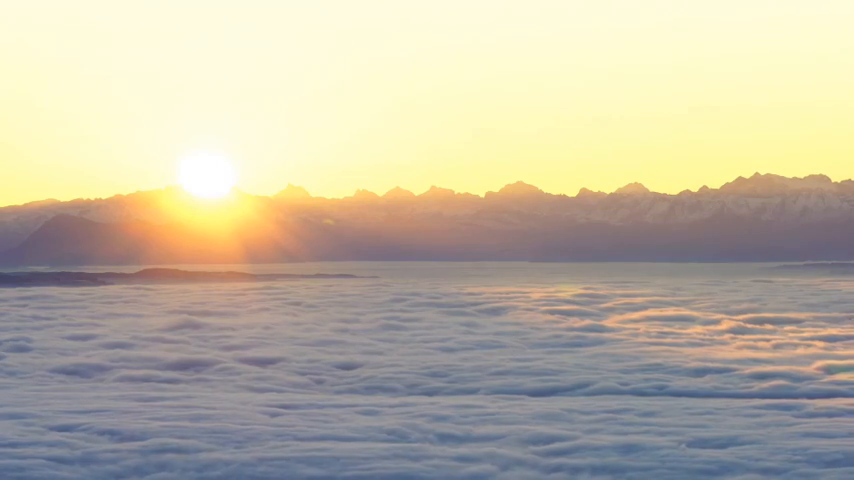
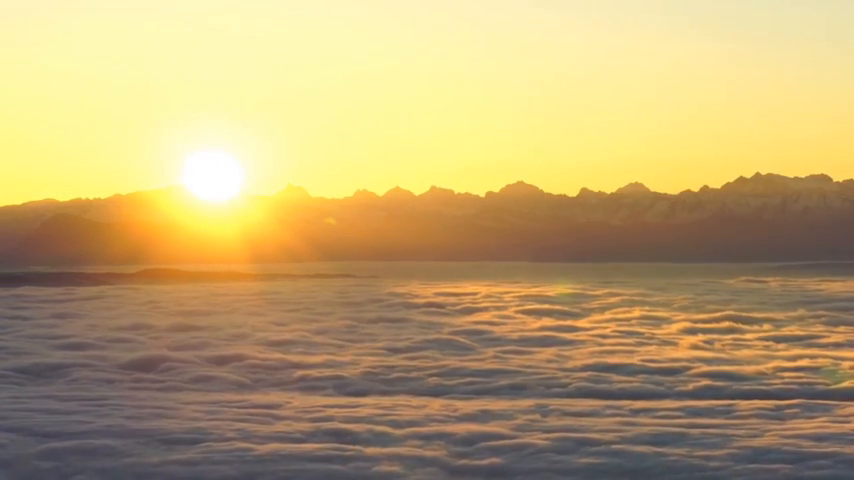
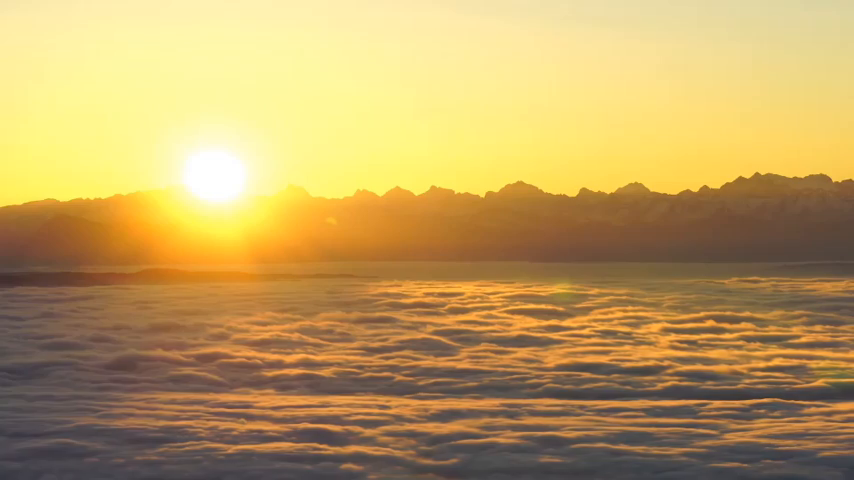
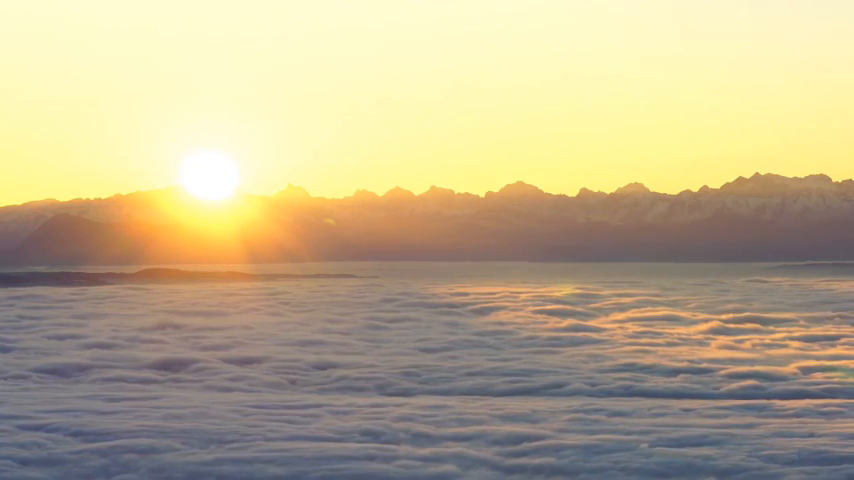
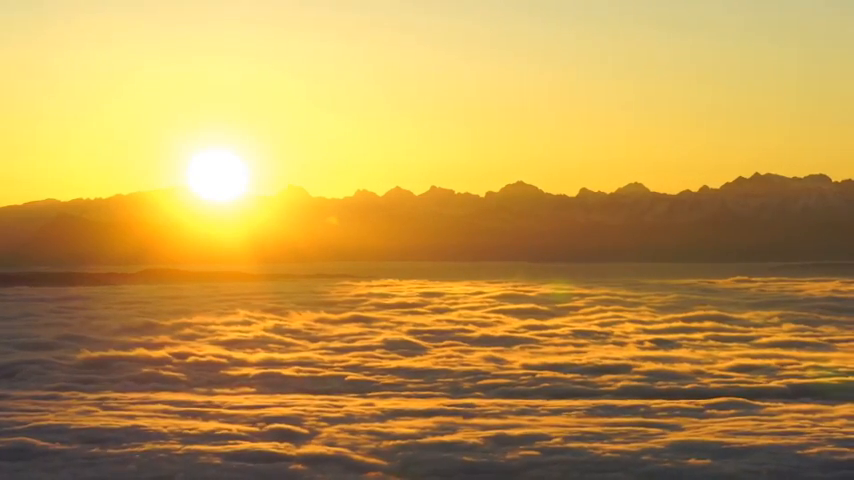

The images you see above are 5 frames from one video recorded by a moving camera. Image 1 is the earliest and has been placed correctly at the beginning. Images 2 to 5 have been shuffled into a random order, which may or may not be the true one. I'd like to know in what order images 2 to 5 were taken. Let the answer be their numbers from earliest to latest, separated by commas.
4, 2, 3, 5
